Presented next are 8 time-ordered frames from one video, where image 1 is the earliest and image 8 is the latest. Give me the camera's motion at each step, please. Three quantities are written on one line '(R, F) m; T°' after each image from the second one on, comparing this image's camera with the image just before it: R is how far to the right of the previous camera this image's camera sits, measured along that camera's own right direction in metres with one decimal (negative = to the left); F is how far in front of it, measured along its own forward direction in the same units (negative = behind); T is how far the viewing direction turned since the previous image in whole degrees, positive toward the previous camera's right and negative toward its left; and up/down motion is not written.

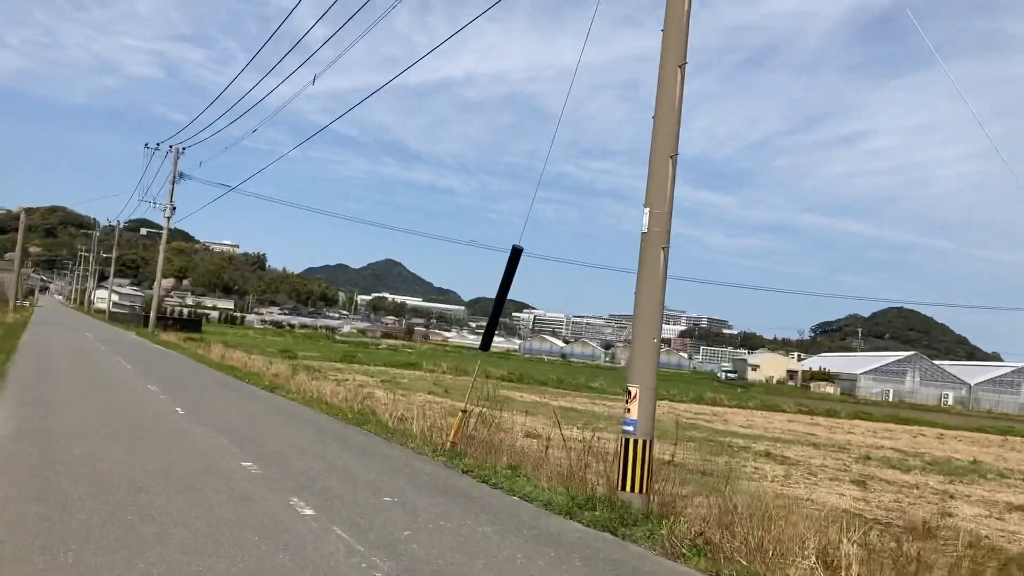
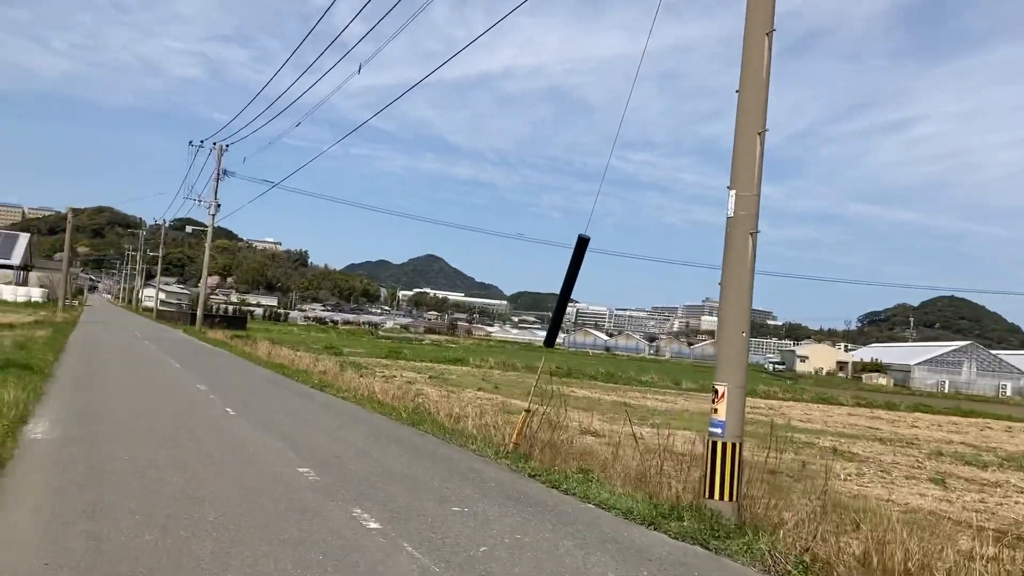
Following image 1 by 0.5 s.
(-0.3, +0.7) m; -3°
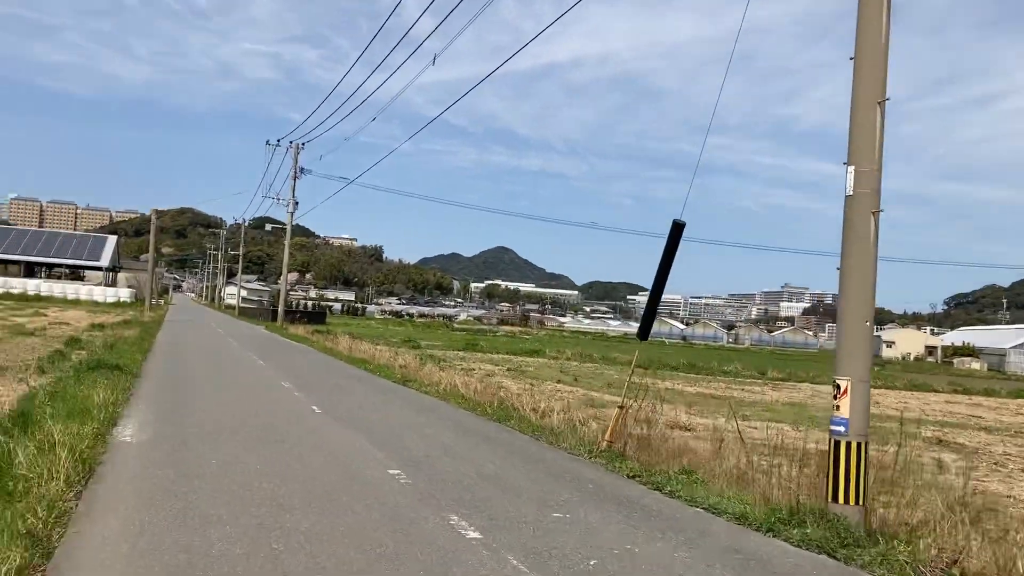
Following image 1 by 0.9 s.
(-0.2, +0.5) m; -5°
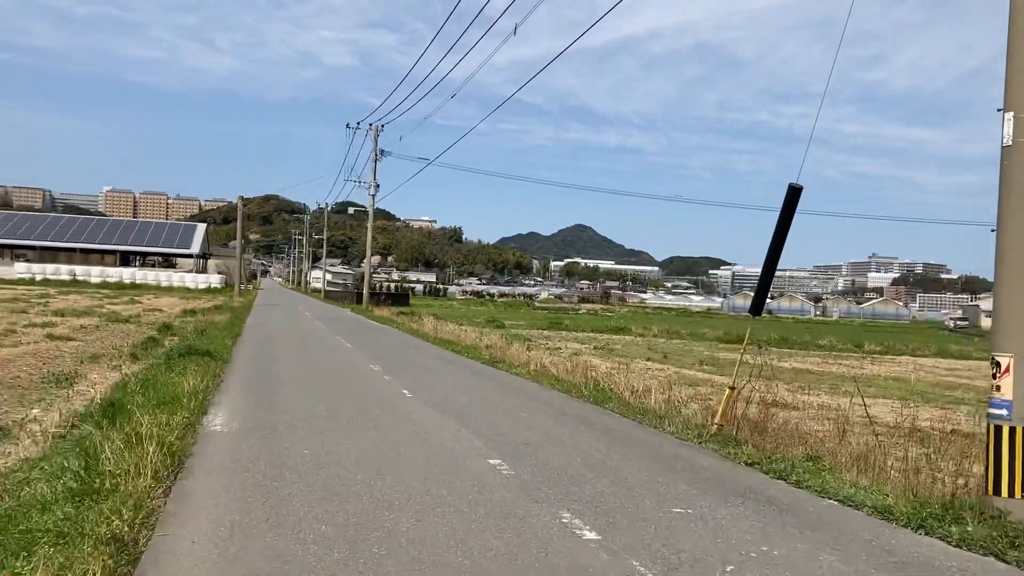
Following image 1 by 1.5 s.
(-0.2, +0.7) m; -5°
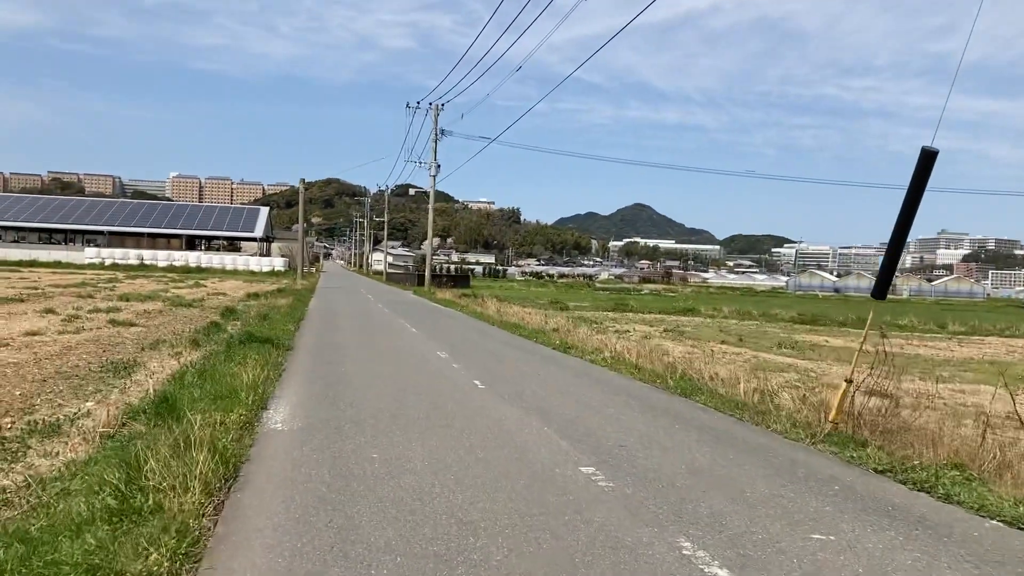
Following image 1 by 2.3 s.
(-0.3, +1.1) m; -4°
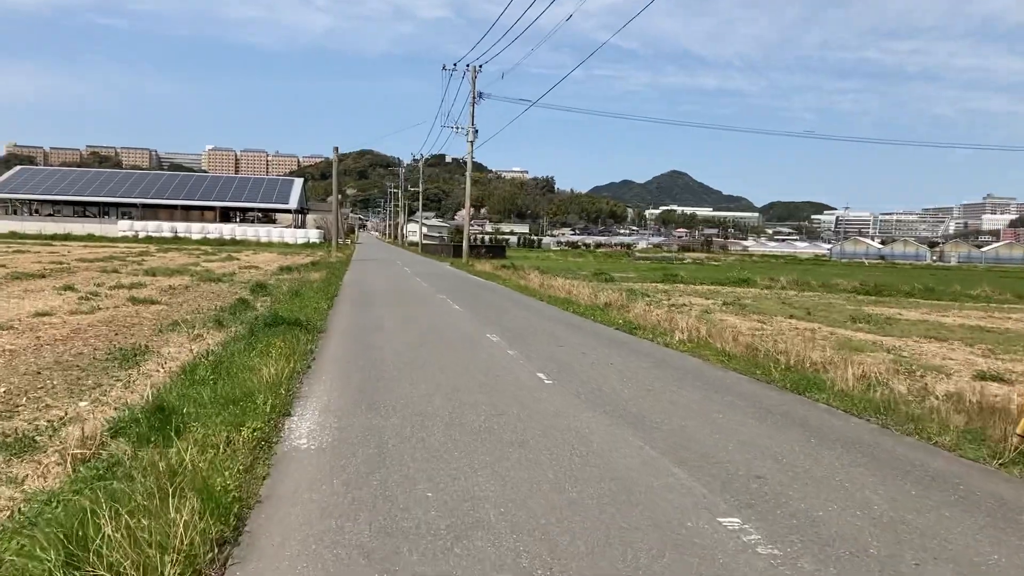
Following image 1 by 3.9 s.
(-0.4, +2.1) m; -2°
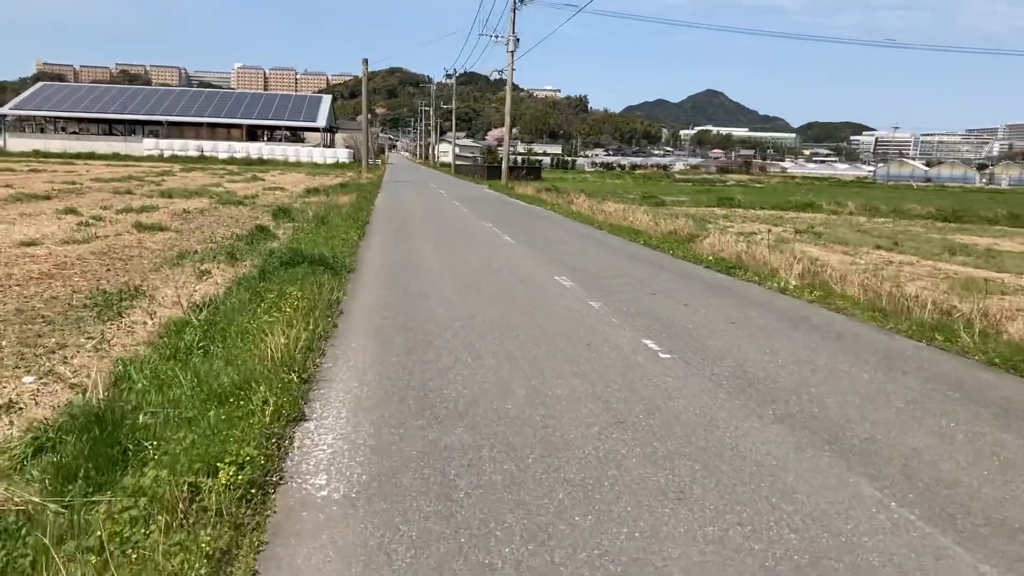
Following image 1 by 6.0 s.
(-0.6, +2.8) m; -2°
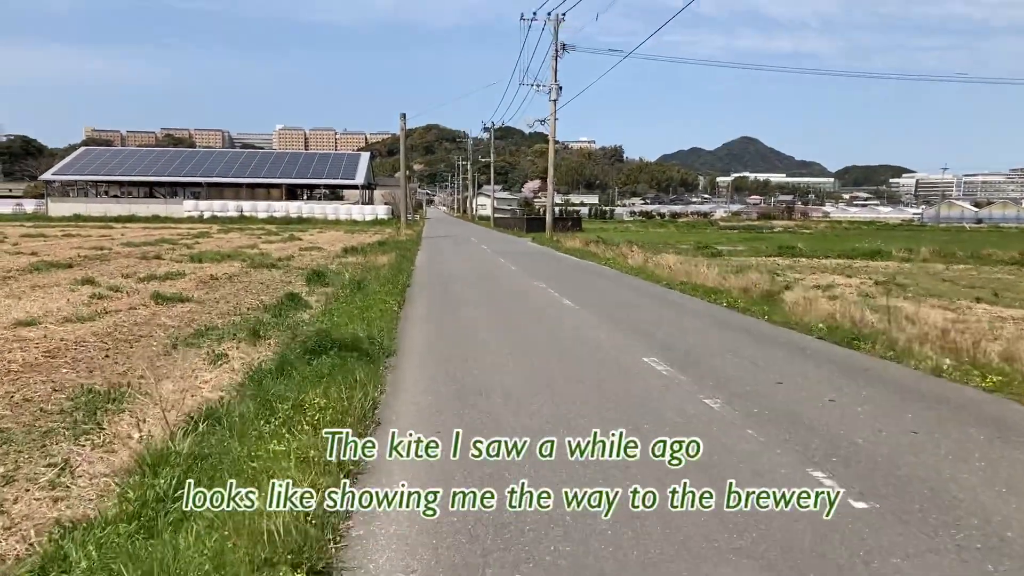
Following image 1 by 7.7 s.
(-0.4, +2.2) m; -2°
